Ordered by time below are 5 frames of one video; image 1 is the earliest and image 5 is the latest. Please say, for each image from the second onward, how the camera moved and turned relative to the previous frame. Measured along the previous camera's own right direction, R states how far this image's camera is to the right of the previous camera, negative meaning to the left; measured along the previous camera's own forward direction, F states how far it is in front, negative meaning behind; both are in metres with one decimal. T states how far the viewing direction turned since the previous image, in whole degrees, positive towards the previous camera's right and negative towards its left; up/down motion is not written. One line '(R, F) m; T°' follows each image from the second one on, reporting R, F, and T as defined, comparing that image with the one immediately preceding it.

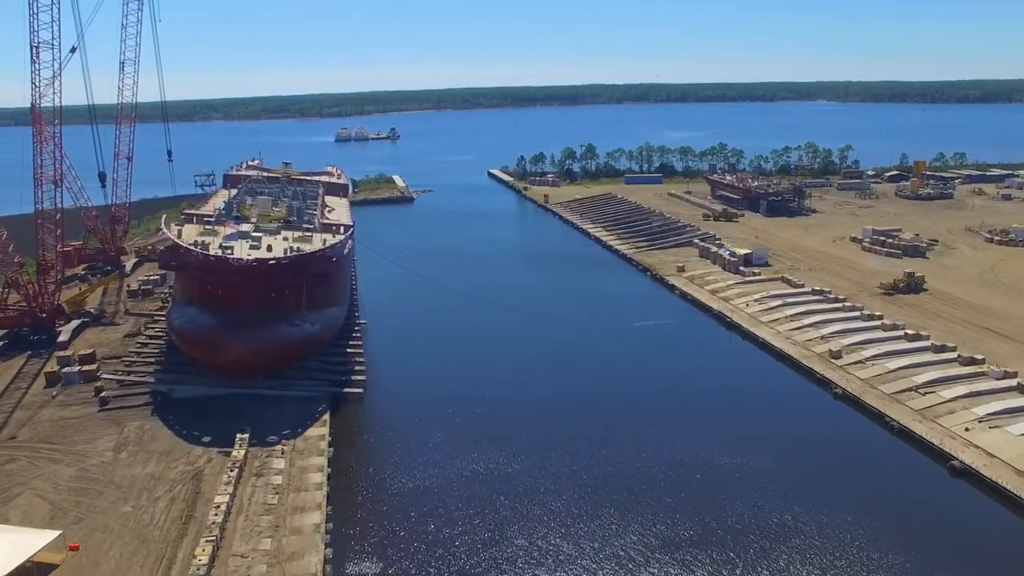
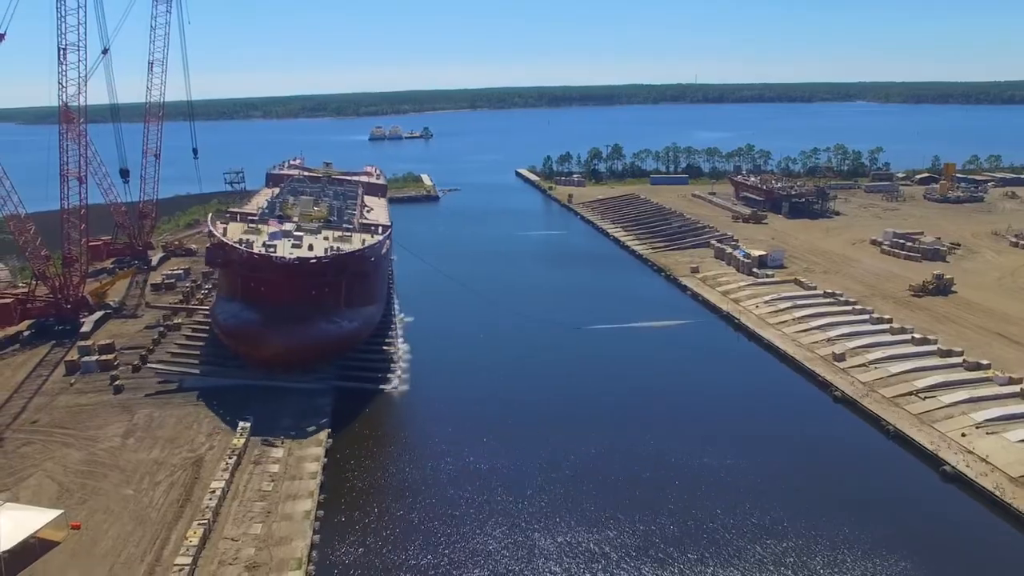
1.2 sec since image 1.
(+0.8, -0.2) m; -3°
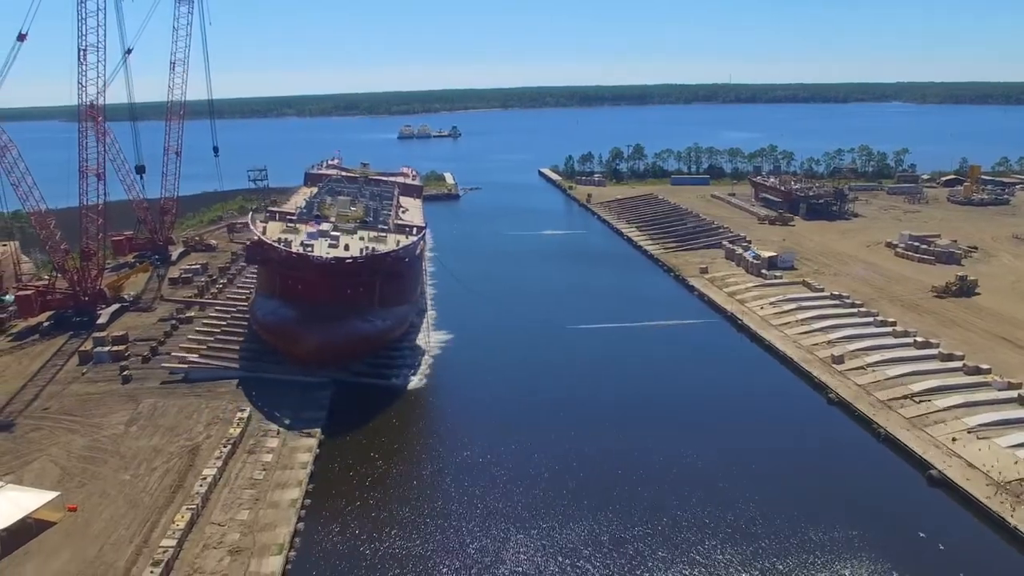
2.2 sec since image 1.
(+0.8, -0.2) m; -2°
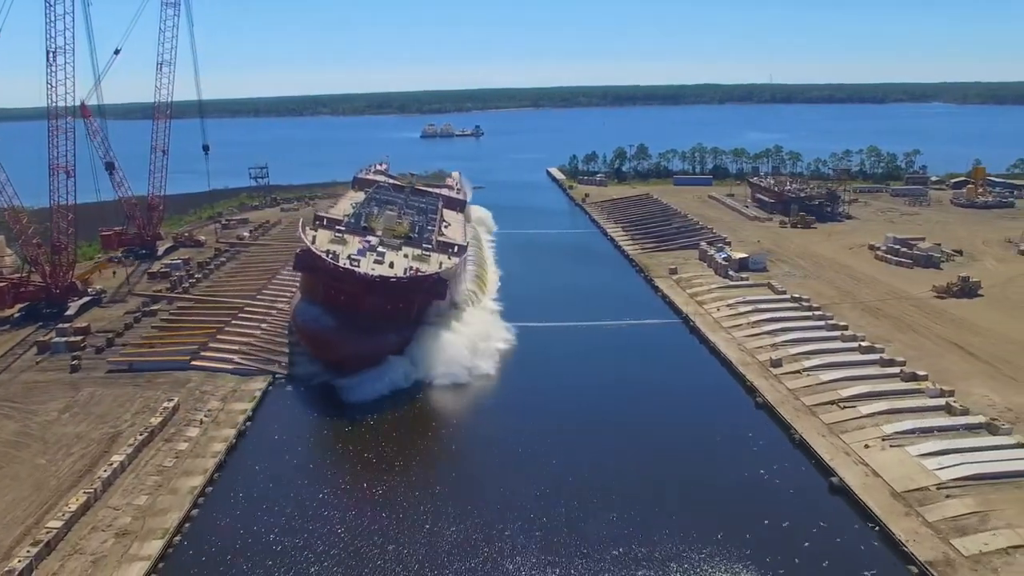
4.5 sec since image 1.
(+2.4, 0.0) m; -3°
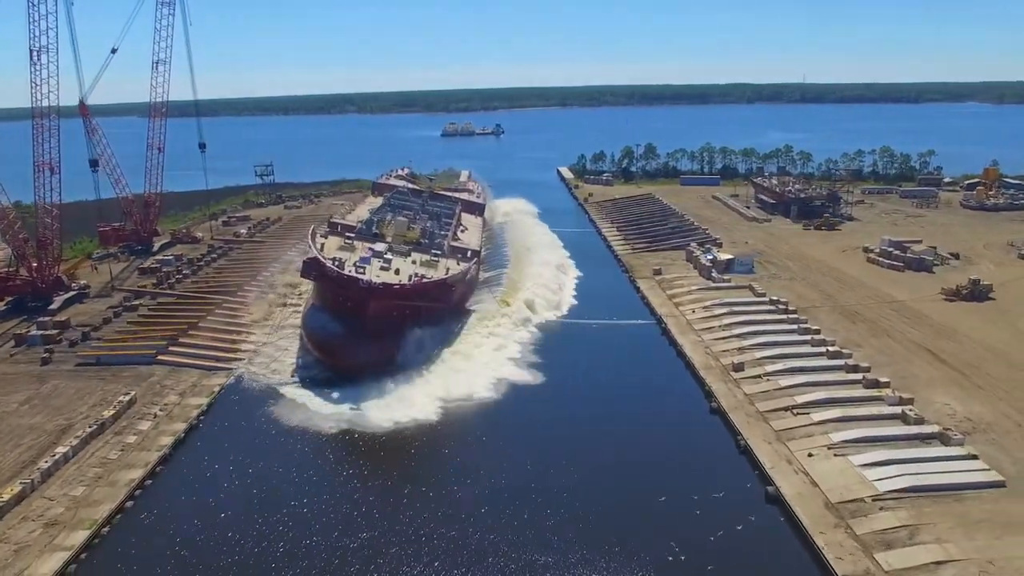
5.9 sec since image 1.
(+1.6, +0.2) m; -2°
